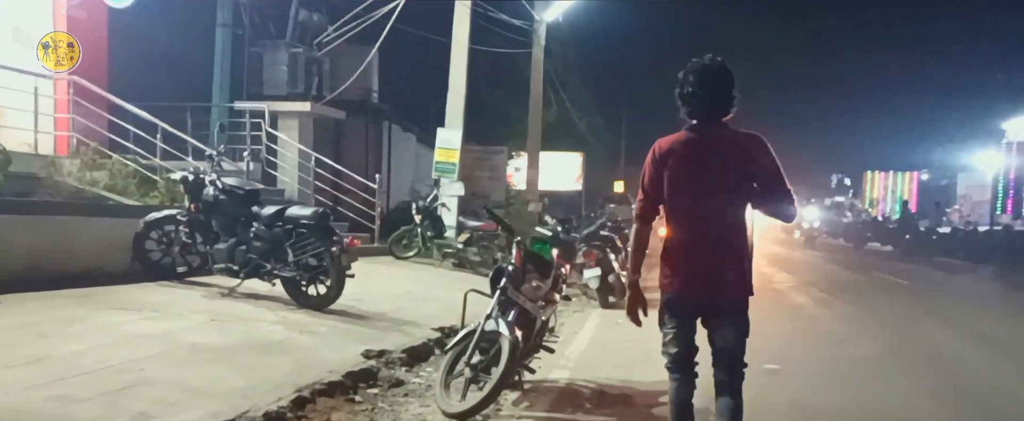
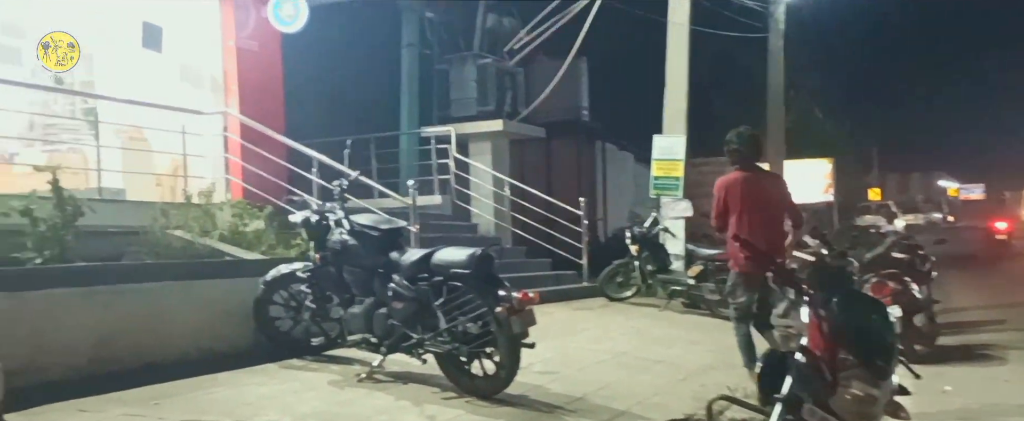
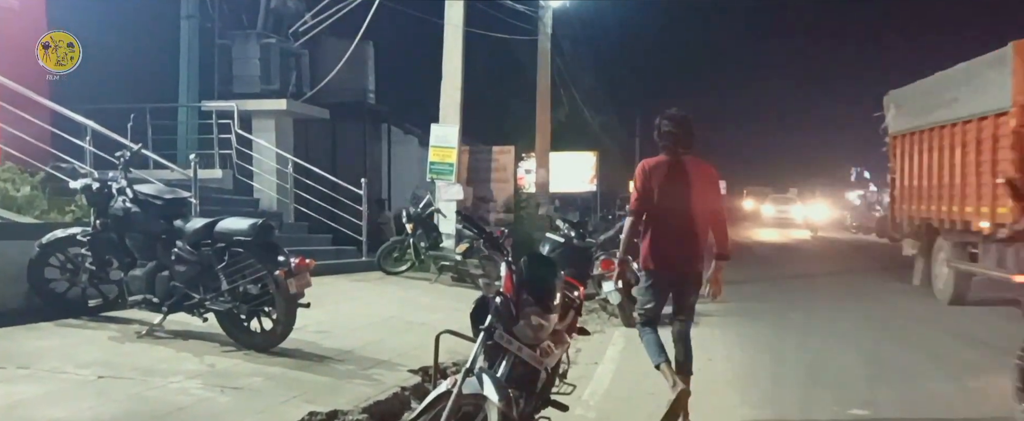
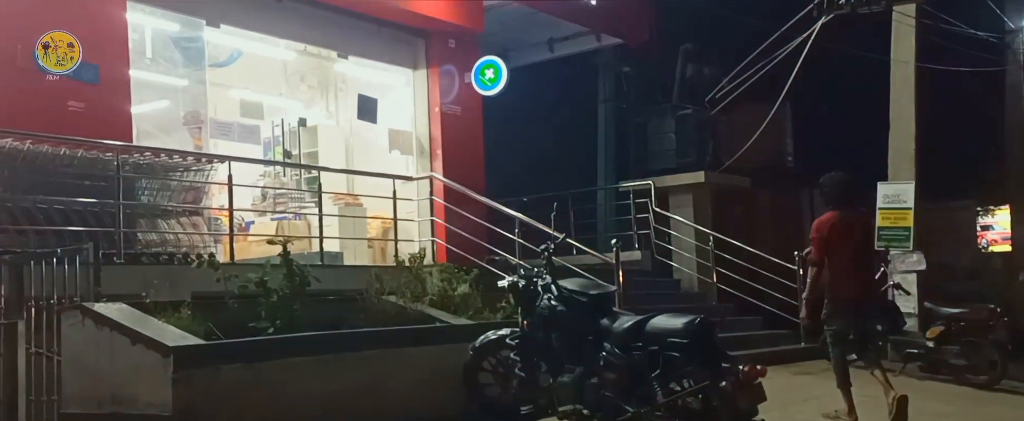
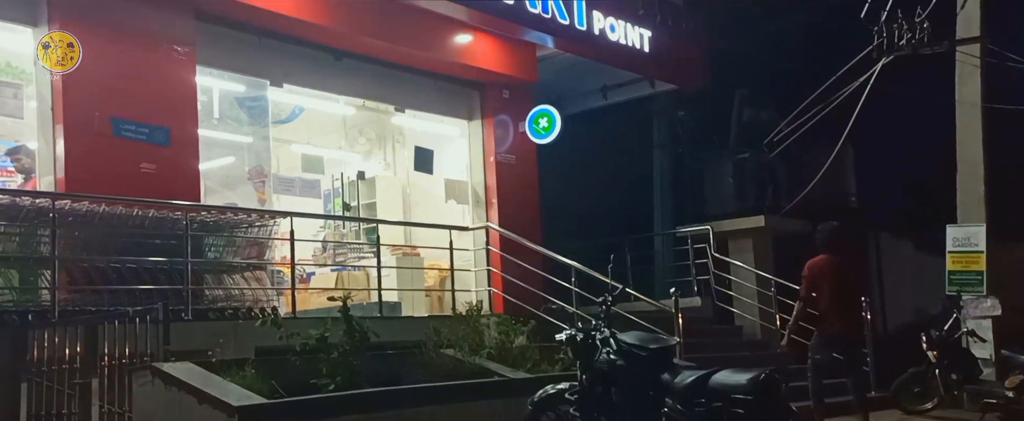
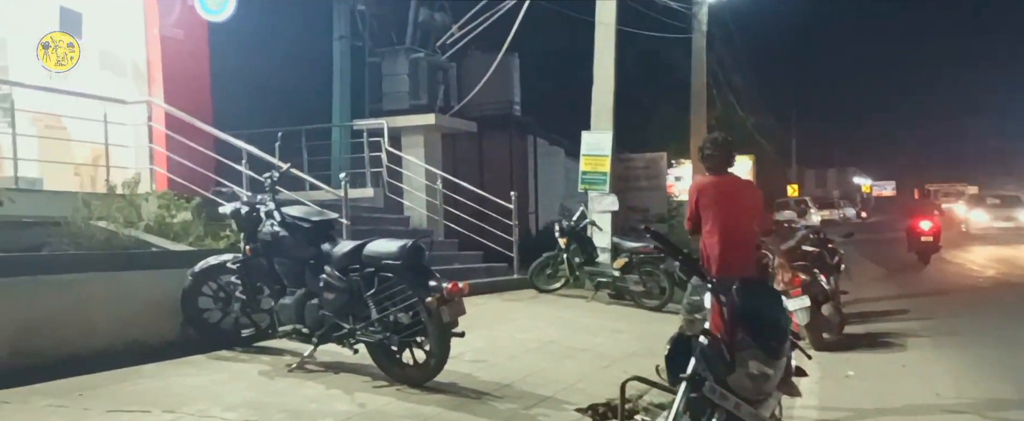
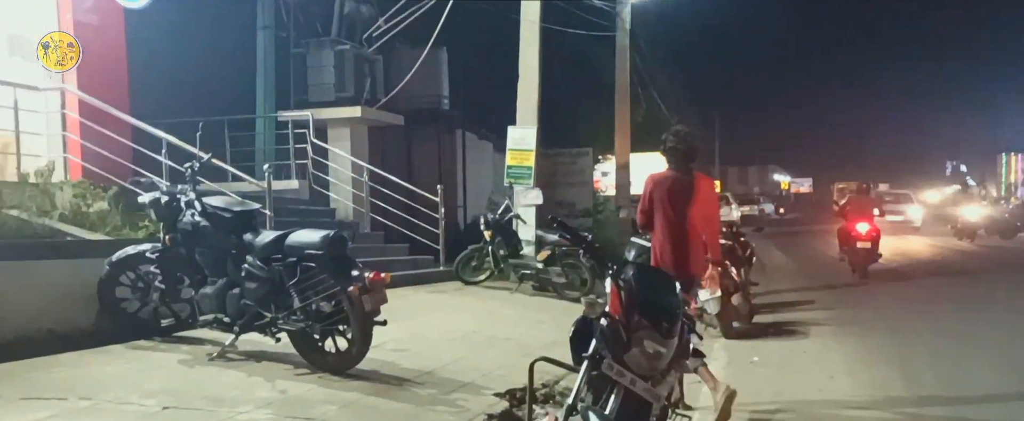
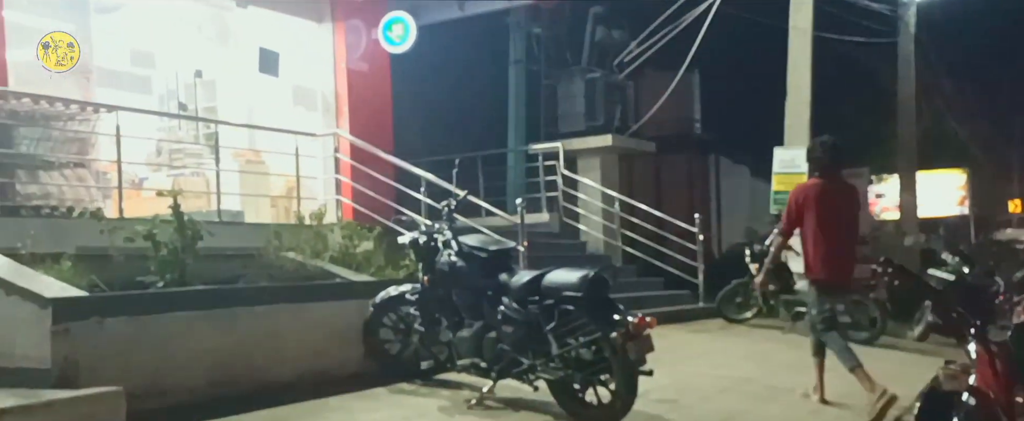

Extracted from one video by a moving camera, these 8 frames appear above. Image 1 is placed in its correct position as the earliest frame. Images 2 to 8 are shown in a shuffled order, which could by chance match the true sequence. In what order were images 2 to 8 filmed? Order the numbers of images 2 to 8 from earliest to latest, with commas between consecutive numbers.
3, 7, 6, 2, 8, 4, 5
